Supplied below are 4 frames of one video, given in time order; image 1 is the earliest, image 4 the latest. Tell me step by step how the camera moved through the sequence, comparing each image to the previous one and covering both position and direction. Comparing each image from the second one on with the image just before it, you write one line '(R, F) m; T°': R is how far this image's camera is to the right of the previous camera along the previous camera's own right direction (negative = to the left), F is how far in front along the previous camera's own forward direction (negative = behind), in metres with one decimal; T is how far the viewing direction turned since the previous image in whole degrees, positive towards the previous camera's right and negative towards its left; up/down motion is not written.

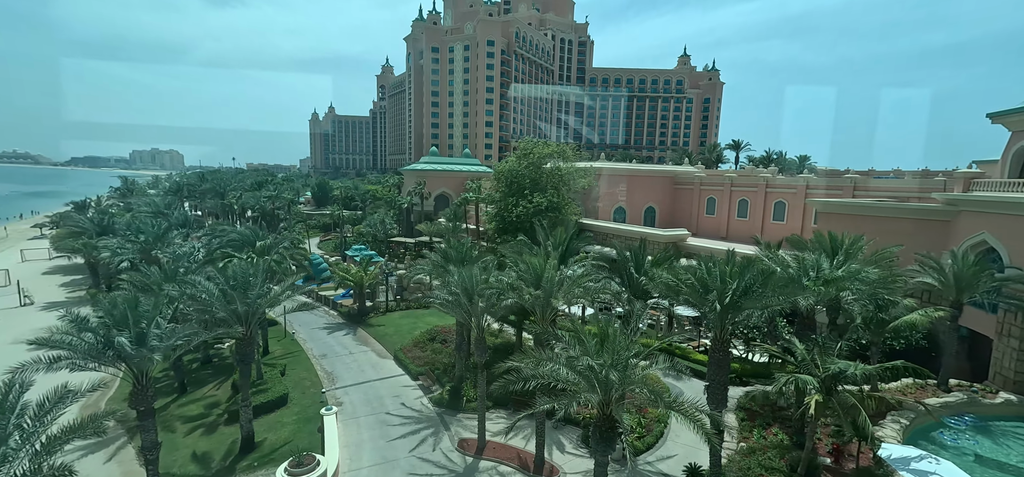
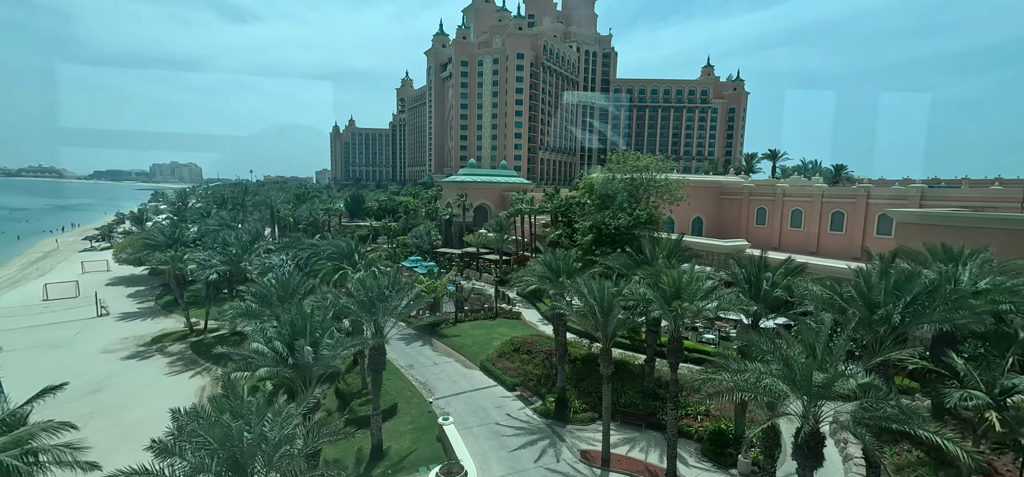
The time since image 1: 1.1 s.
(-3.1, -0.3) m; -2°
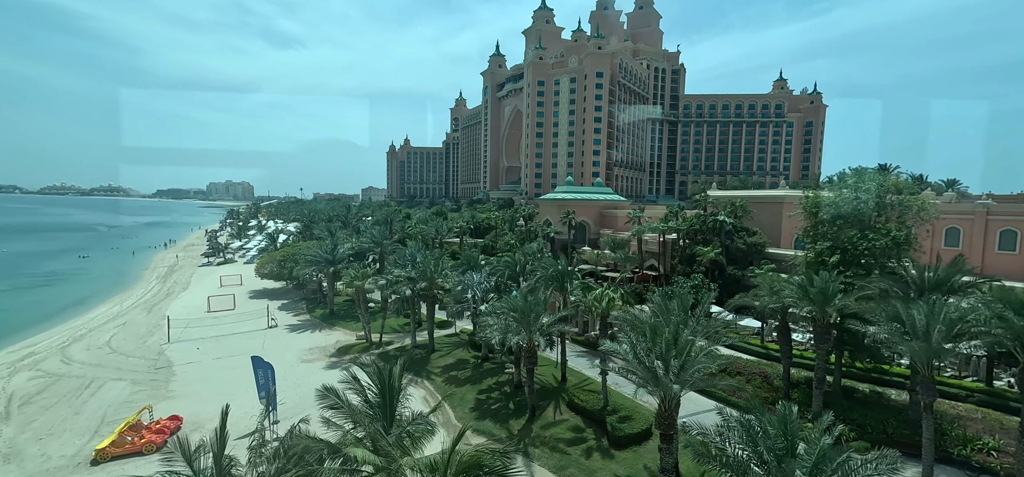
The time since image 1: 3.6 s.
(-7.4, -0.9) m; -7°
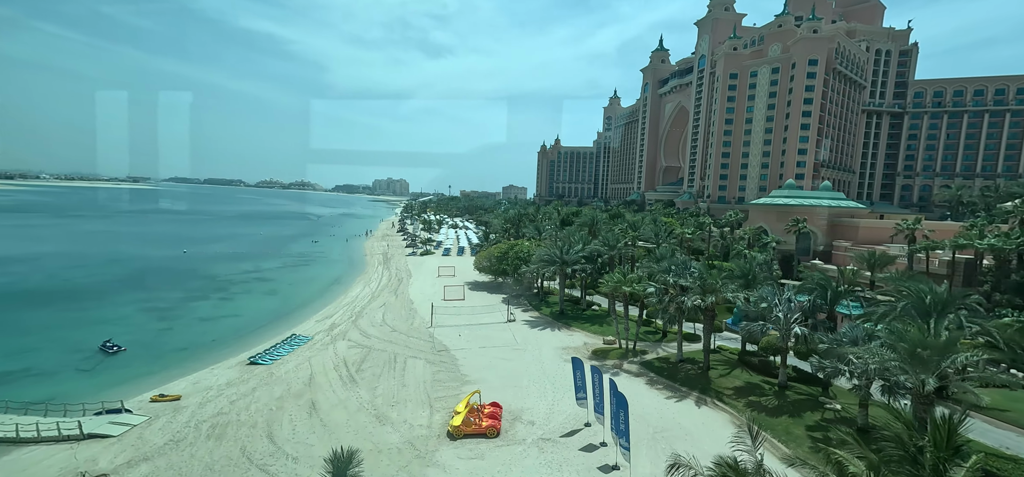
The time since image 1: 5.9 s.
(-7.3, -0.2) m; -18°
